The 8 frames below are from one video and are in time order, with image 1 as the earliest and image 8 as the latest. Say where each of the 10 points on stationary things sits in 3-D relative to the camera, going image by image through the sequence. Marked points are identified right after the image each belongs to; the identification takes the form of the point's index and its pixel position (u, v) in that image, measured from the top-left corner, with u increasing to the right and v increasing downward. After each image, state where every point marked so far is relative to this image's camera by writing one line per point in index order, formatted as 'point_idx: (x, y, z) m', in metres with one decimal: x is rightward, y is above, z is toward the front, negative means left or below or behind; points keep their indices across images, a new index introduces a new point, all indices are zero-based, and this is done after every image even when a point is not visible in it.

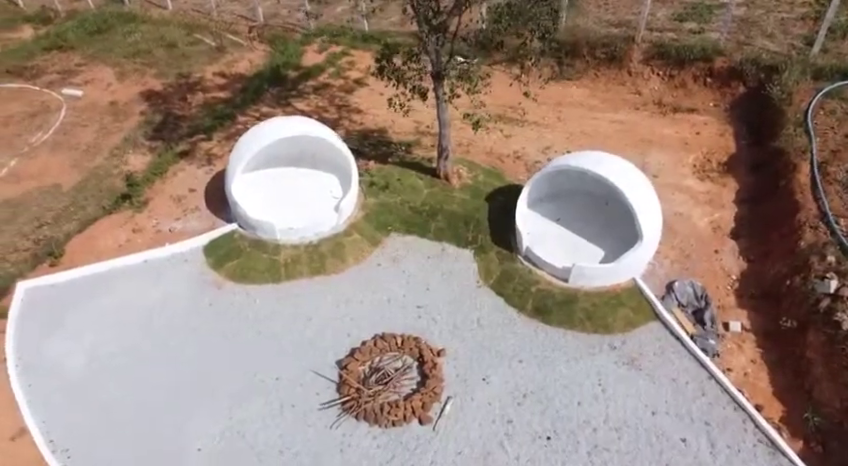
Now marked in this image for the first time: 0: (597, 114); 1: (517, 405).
0: (+6.0, +4.0, +16.0) m
1: (+1.5, -2.8, +7.7) m
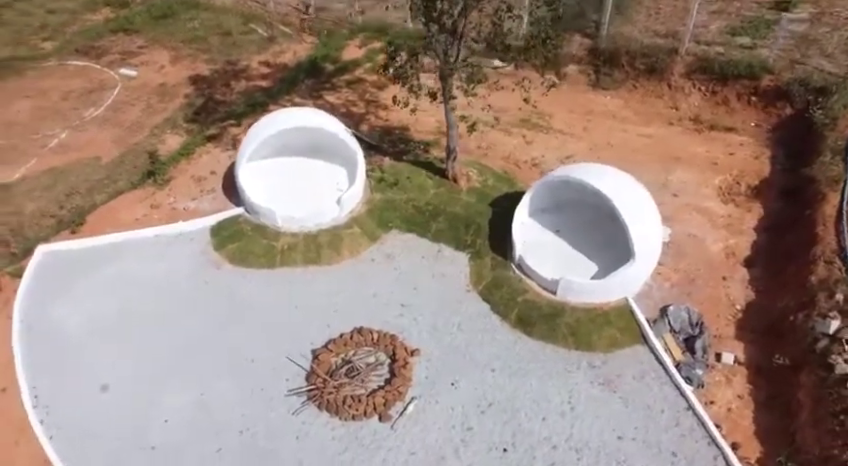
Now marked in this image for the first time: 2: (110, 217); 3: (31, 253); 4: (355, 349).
0: (+6.6, +3.4, +15.4) m
1: (+0.9, -2.9, +7.6) m
2: (-8.4, +0.4, +13.9) m
3: (-9.4, -0.5, +11.6) m
4: (-1.3, -2.1, +8.8) m
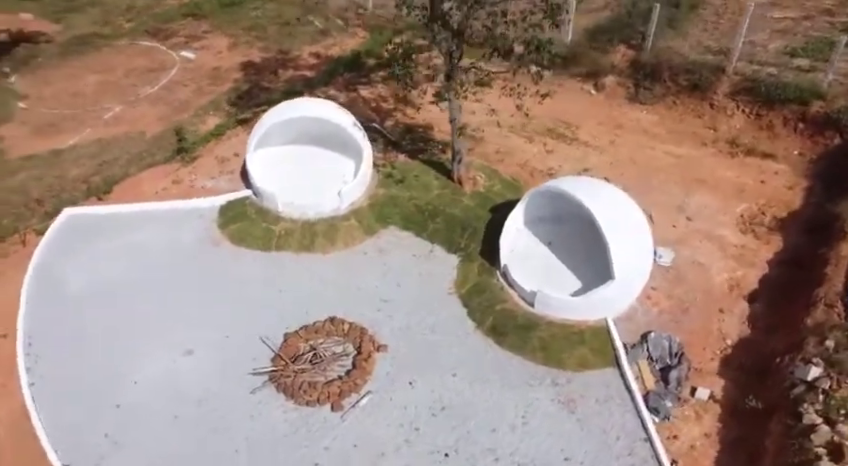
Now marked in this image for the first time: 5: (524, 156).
0: (+7.2, +2.8, +14.8) m
1: (+0.1, -2.9, +7.6) m
2: (-8.2, +1.3, +14.7) m
3: (-9.4, +0.5, +12.5) m
4: (-1.8, -1.9, +8.9) m
5: (+3.1, +2.4, +15.0) m
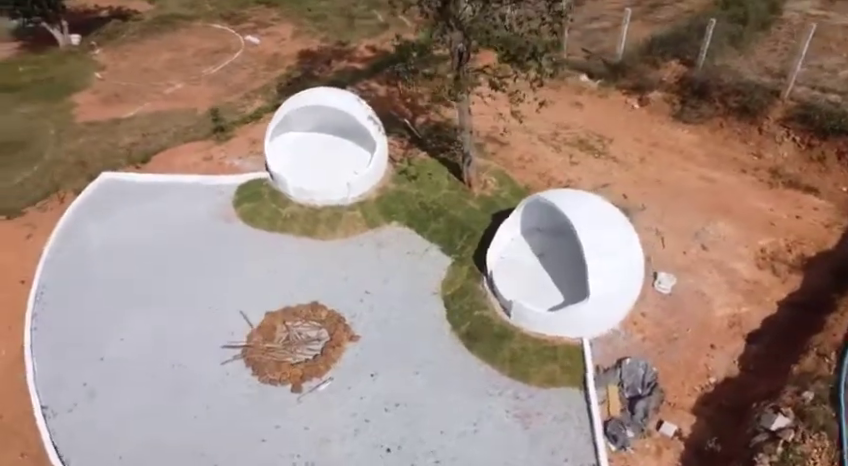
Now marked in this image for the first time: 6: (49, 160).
0: (+7.7, +2.0, +14.0) m
1: (-0.7, -2.9, +7.7) m
2: (-7.6, +2.2, +15.6) m
3: (-9.1, +1.6, +13.6) m
4: (-2.3, -1.7, +9.2) m
5: (+3.7, +2.1, +14.7) m
6: (-12.6, +2.6, +16.7) m
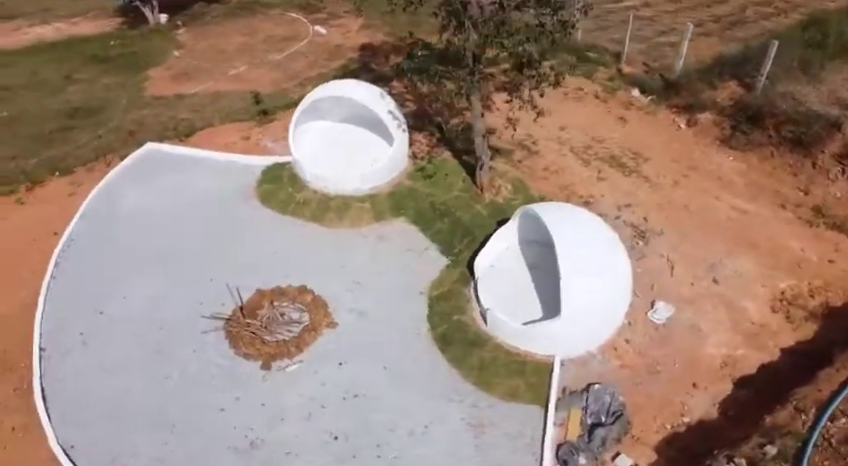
0: (+8.2, +1.1, +13.2) m
1: (-1.4, -2.7, +7.9) m
2: (-6.7, +3.1, +16.6) m
3: (-8.5, +2.6, +14.7) m
4: (-2.7, -1.4, +9.6) m
5: (+4.4, +1.7, +14.3) m
6: (-11.5, +4.1, +18.2) m
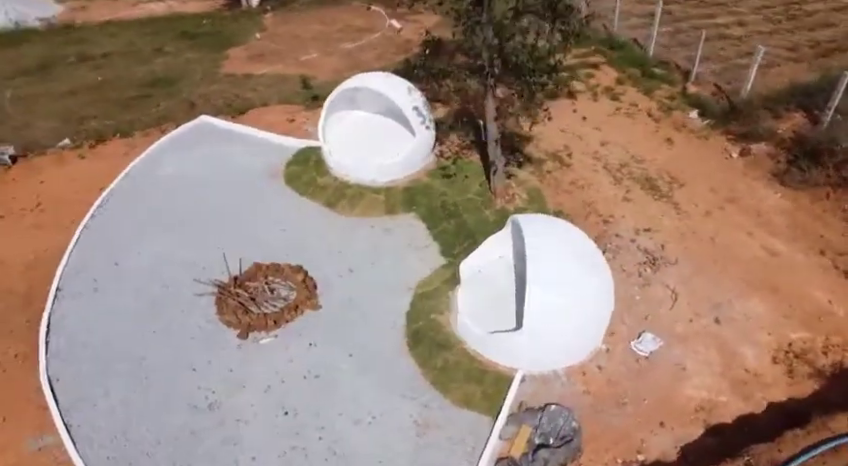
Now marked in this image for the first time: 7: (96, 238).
0: (+8.5, +0.1, +12.2) m
1: (-2.1, -2.4, +8.2) m
2: (-5.5, +3.9, +17.4) m
3: (-7.6, +3.7, +15.9) m
4: (-3.0, -0.9, +10.1) m
5: (+4.9, +1.1, +13.8) m
6: (-9.8, +5.5, +19.7) m
7: (-7.7, 0.0, +11.4) m
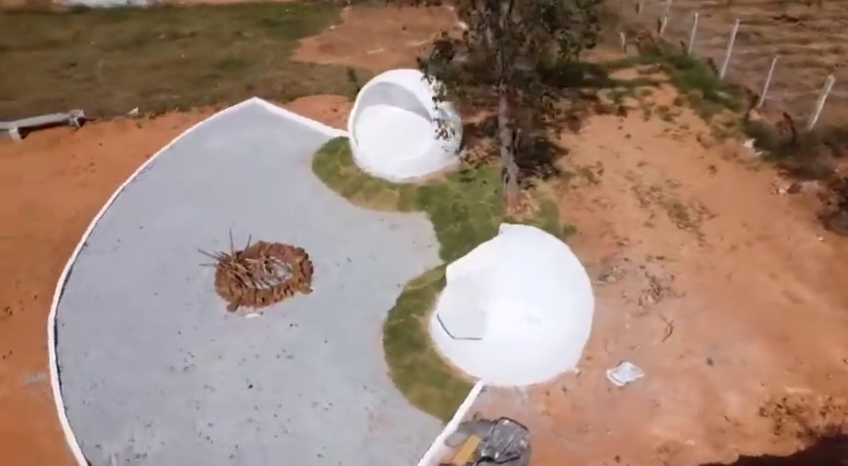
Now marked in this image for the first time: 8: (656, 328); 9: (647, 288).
0: (+8.5, -1.0, +11.3) m
1: (-2.7, -2.1, +8.6) m
2: (-4.2, +4.5, +18.1) m
3: (-6.4, +4.6, +16.8) m
4: (-3.1, -0.6, +10.6) m
5: (+5.3, +0.5, +13.3) m
6: (-8.0, +6.6, +20.9) m
7: (-7.6, +1.0, +12.4) m
8: (+4.6, -1.9, +9.6) m
9: (+4.9, -1.2, +10.6) m
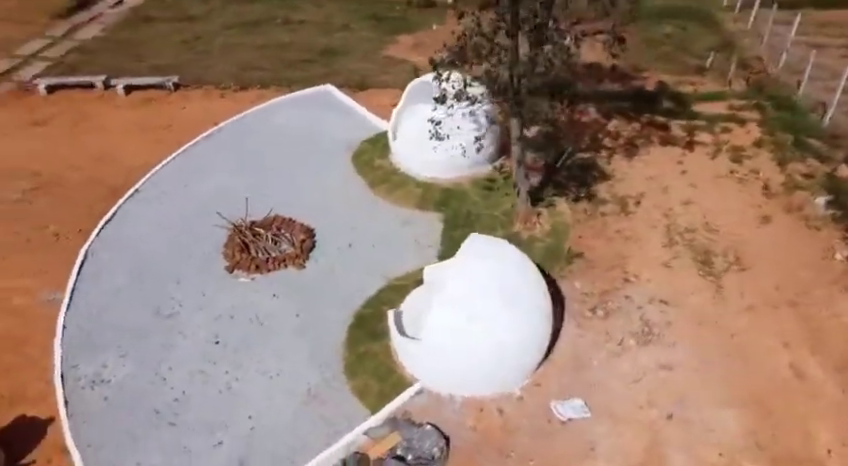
0: (+8.1, -2.4, +10.2) m
1: (-3.4, -1.6, +9.4) m
2: (-2.2, +5.0, +19.0) m
3: (-4.6, +5.5, +18.0) m
4: (-3.3, 0.0, +11.4) m
5: (+5.6, -0.4, +12.7) m
6: (-5.1, +7.7, +22.3) m
7: (-7.0, +2.2, +13.9) m
8: (+3.8, -2.6, +9.2) m
9: (+4.4, -2.0, +10.1) m
